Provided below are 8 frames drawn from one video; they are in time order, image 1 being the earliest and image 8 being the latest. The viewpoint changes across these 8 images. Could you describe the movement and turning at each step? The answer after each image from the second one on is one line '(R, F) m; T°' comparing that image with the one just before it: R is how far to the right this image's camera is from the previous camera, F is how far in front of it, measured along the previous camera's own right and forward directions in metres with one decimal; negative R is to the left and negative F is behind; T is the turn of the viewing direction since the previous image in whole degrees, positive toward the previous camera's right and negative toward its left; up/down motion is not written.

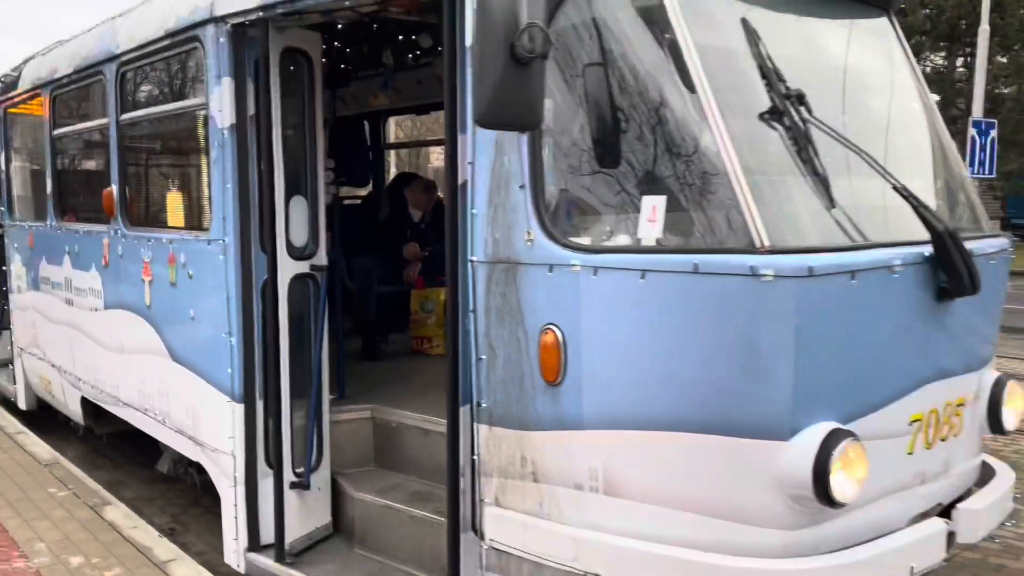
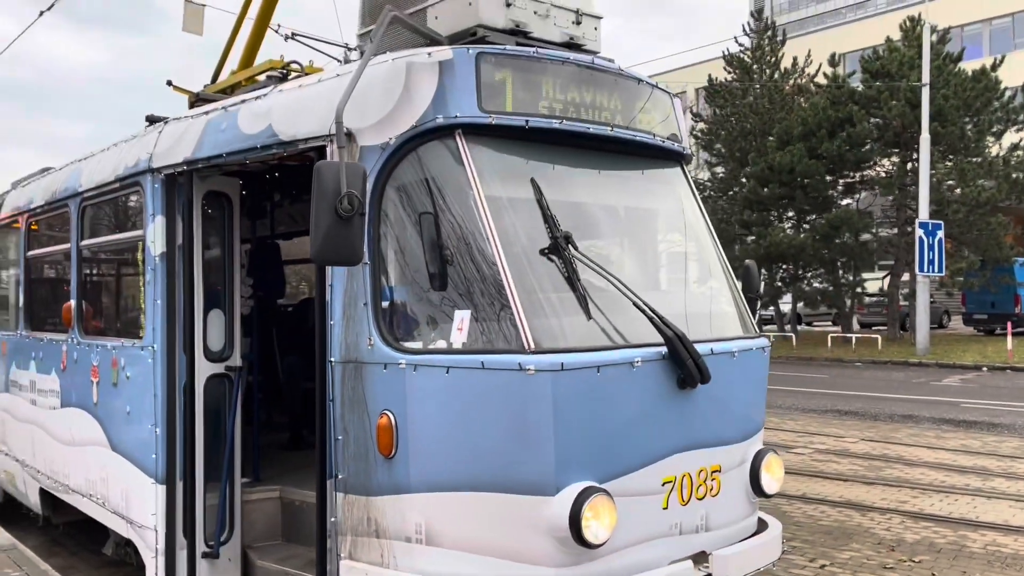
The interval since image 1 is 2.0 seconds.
(+0.6, -0.8) m; 0°
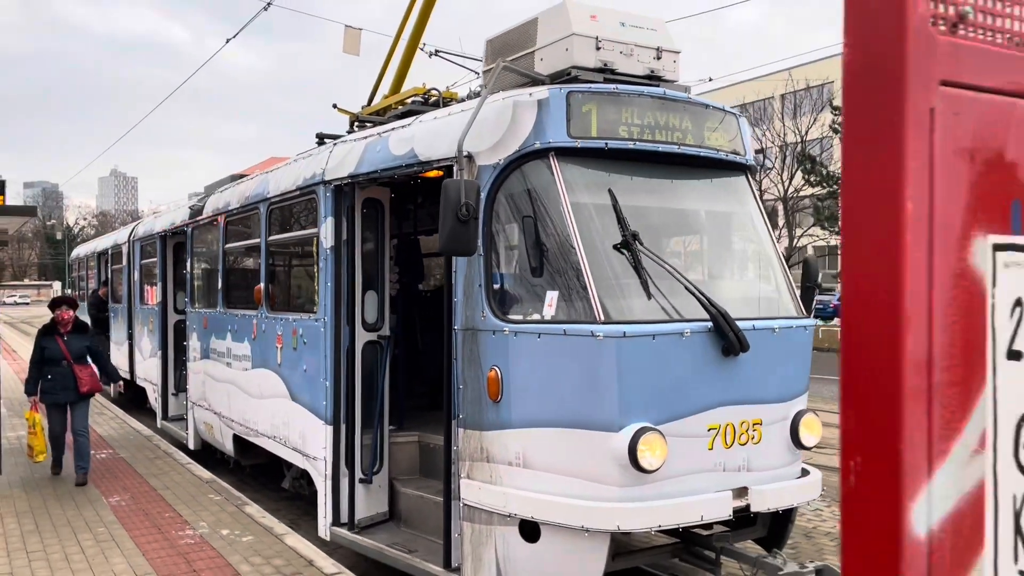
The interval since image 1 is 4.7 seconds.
(+0.3, -1.0) m; -10°
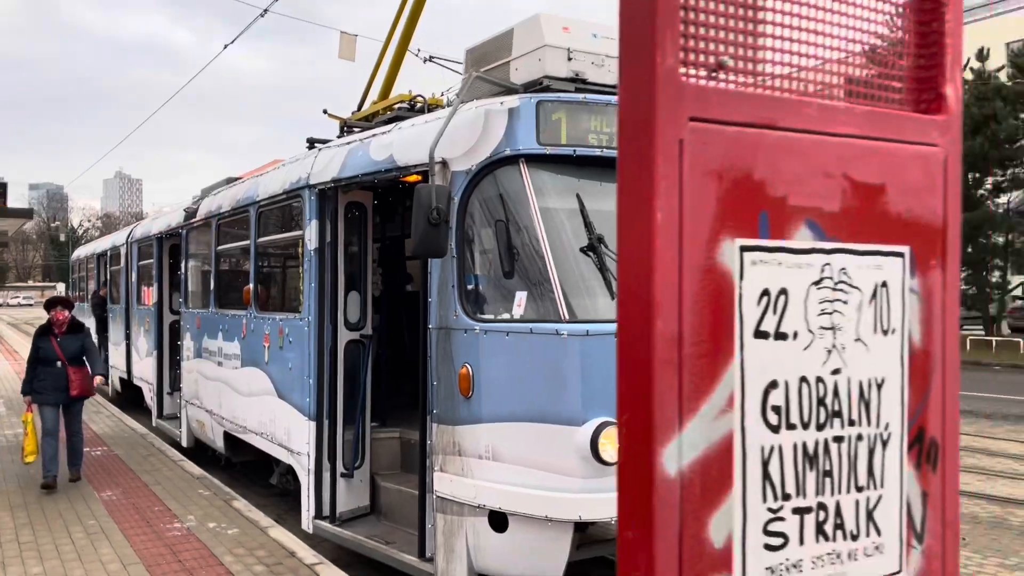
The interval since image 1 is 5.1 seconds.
(+0.2, -0.2) m; 0°
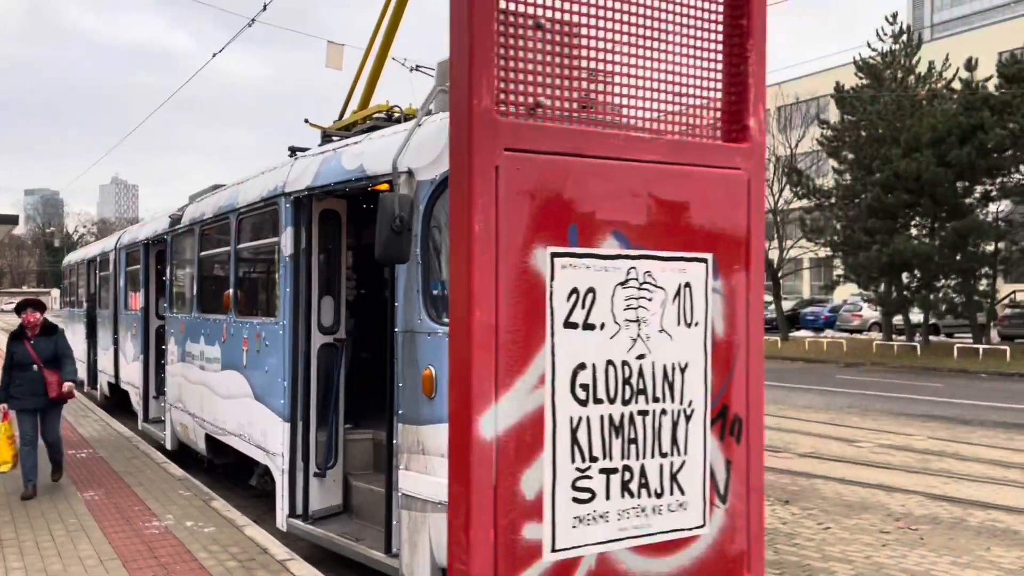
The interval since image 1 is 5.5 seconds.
(+0.2, -0.2) m; 0°
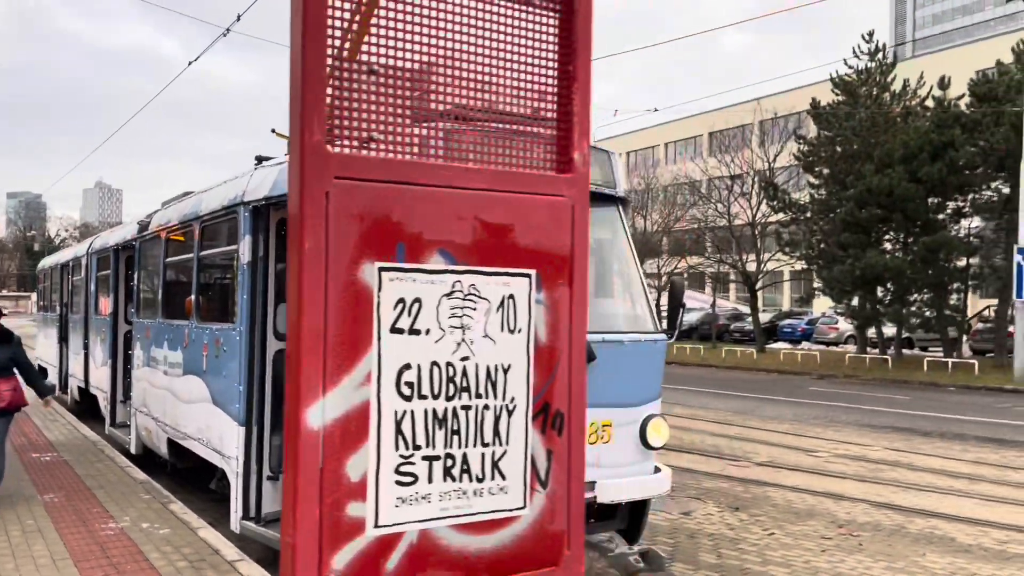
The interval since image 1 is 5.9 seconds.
(+0.2, -0.2) m; +1°
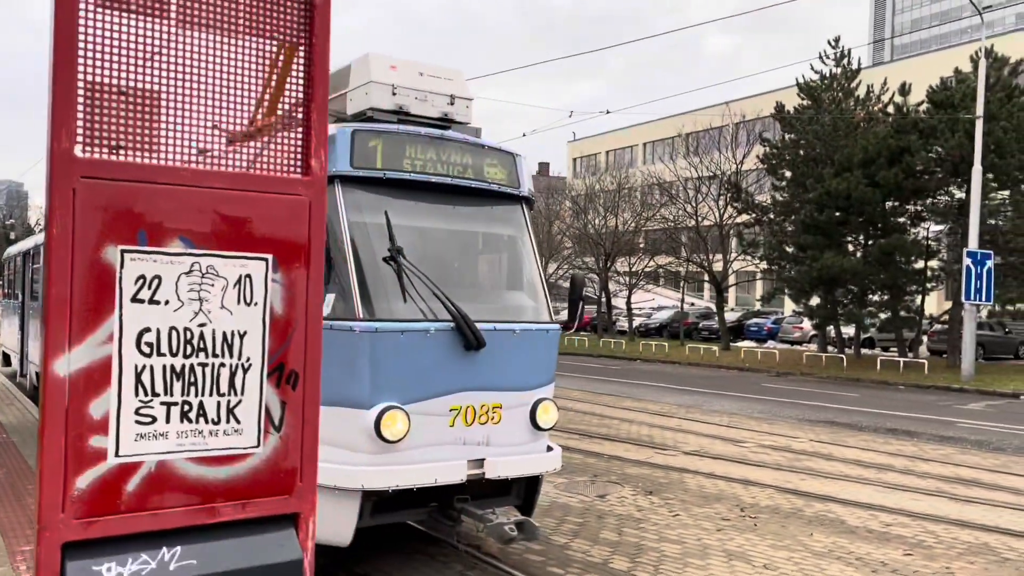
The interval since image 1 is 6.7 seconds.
(+0.5, -0.3) m; +1°
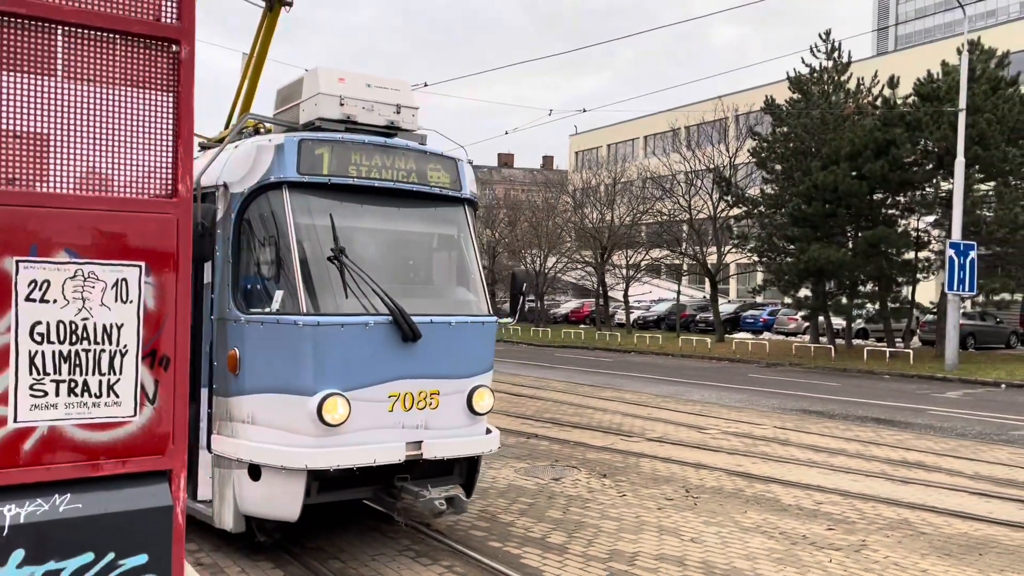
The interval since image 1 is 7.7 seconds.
(+0.5, -0.4) m; -1°
